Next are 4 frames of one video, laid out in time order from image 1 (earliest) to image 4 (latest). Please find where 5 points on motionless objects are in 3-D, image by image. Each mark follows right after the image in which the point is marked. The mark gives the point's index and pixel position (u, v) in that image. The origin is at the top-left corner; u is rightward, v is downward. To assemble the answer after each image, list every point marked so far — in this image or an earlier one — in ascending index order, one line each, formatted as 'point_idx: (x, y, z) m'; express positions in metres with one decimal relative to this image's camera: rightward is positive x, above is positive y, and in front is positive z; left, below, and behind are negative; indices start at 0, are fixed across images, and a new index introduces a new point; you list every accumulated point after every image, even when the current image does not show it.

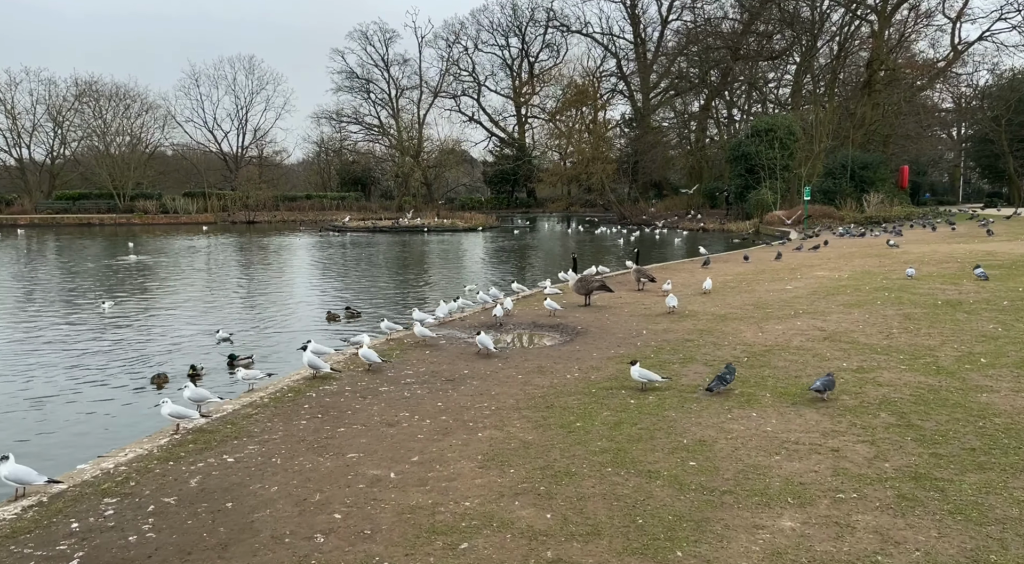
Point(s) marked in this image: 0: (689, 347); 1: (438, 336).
0: (+2.4, -0.9, +10.9) m
1: (-1.2, -0.8, +12.0) m
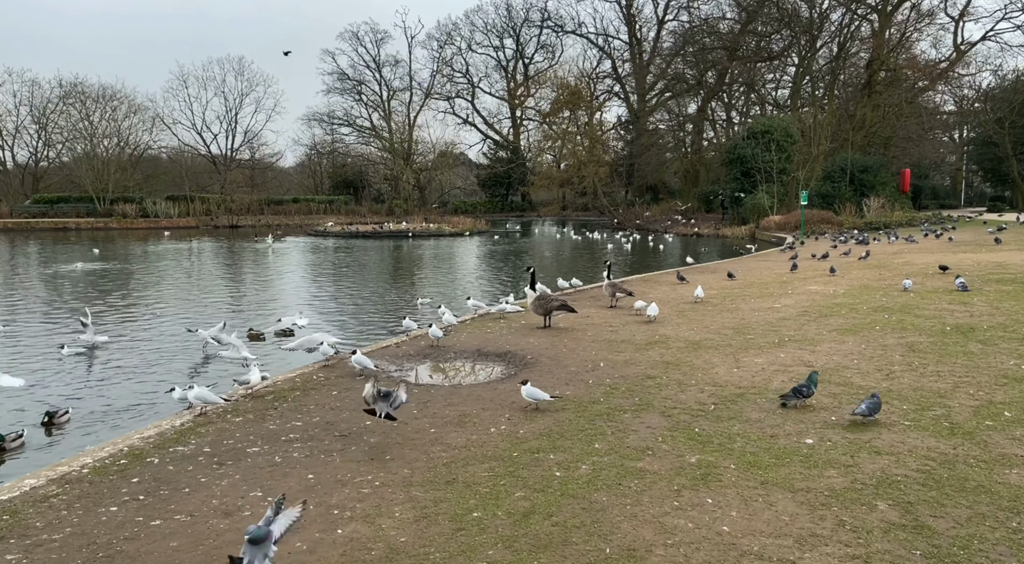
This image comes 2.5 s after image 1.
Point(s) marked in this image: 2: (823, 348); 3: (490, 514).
0: (+1.6, -1.2, +9.1) m
1: (-2.0, -1.1, +10.2) m
2: (+4.2, -0.9, +10.6) m
3: (-0.2, -1.7, +5.7) m
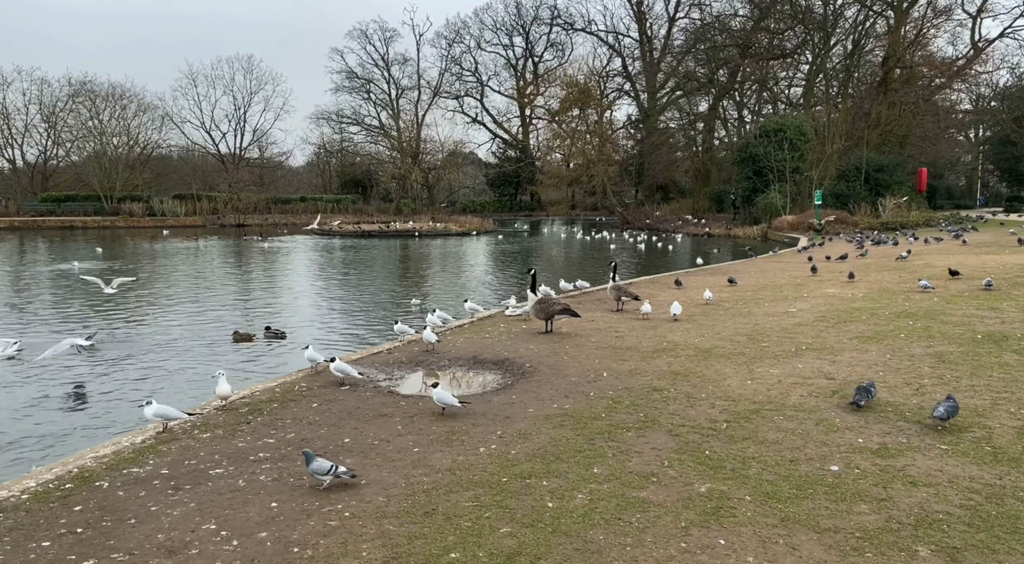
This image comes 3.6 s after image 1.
0: (+1.5, -1.3, +8.3) m
1: (-2.1, -1.2, +9.5) m
2: (+4.1, -0.9, +9.9) m
3: (-0.3, -1.7, +4.9) m
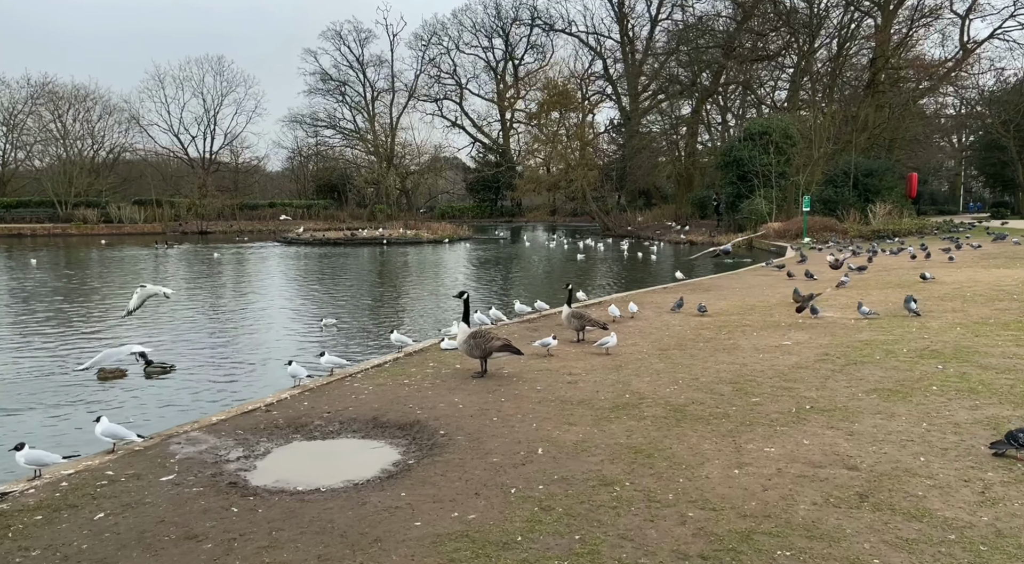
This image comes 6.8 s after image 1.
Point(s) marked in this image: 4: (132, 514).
0: (+0.6, -1.6, +5.7) m
1: (-3.0, -1.6, +6.8) m
2: (+3.2, -1.3, +7.3) m
3: (-1.1, -2.1, +2.2) m
4: (-2.8, -1.7, +5.9) m
